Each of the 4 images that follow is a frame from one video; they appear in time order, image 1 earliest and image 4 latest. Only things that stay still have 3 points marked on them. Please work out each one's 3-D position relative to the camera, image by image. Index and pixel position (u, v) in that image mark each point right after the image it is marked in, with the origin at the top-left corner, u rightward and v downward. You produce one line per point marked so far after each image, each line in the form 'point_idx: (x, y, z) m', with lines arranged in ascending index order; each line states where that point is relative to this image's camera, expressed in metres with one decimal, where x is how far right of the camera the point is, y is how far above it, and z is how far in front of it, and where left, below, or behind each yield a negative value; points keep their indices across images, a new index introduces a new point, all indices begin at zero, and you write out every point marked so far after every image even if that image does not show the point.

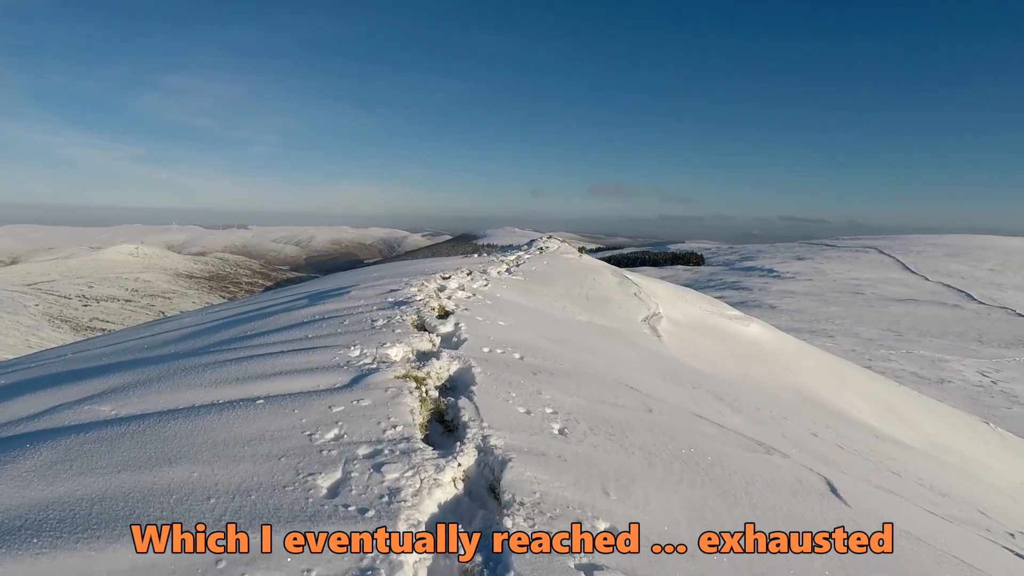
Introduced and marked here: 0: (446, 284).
0: (-1.5, +0.1, +10.2) m
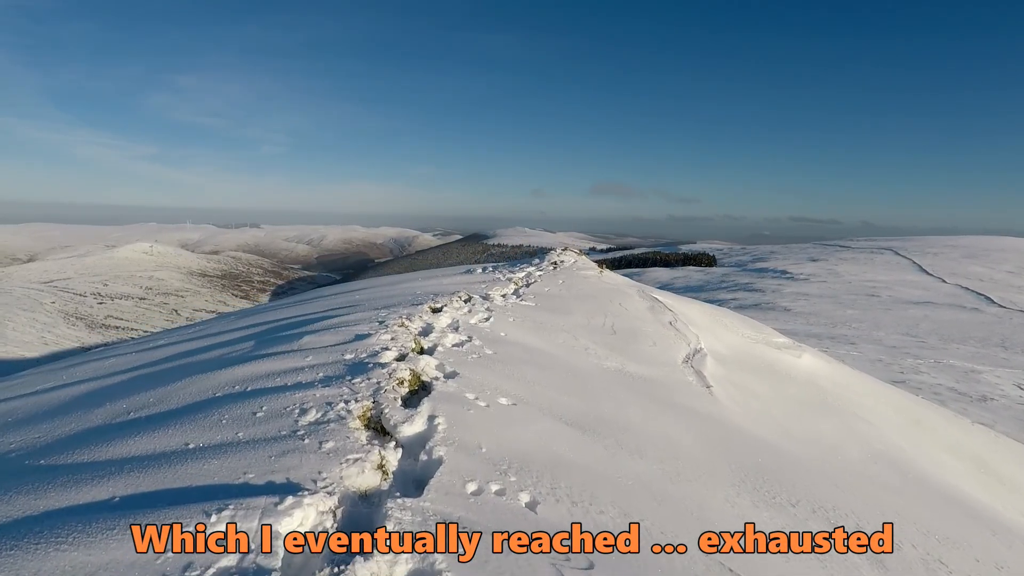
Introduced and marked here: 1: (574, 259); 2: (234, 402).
0: (-1.3, -0.6, +7.8) m
1: (+2.1, +1.0, +15.5) m
2: (-2.8, -1.1, +4.6) m
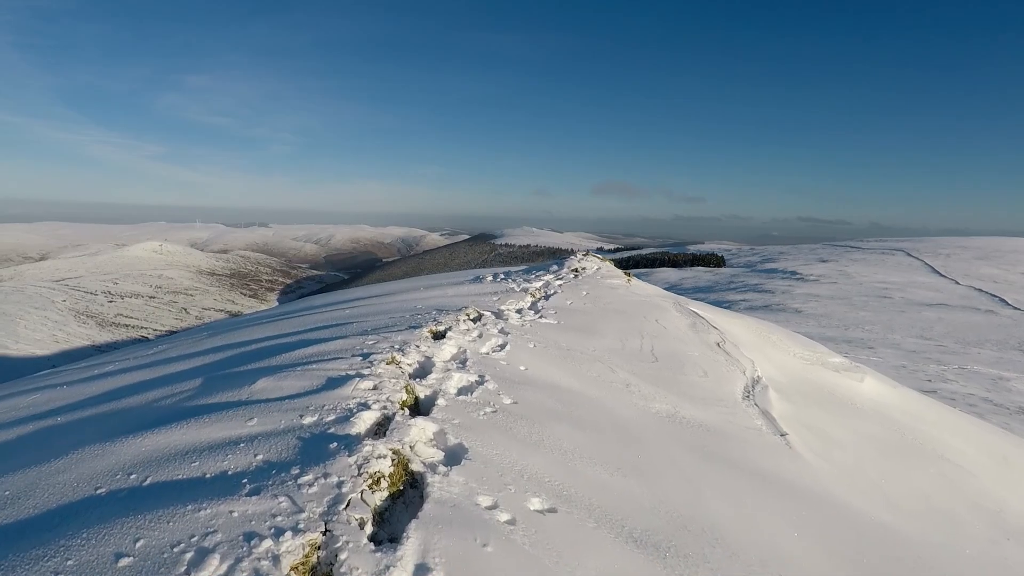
0: (-1.0, -0.9, +6.1) m
1: (+2.5, +0.7, +13.7) m
2: (-2.5, -1.4, +2.9) m
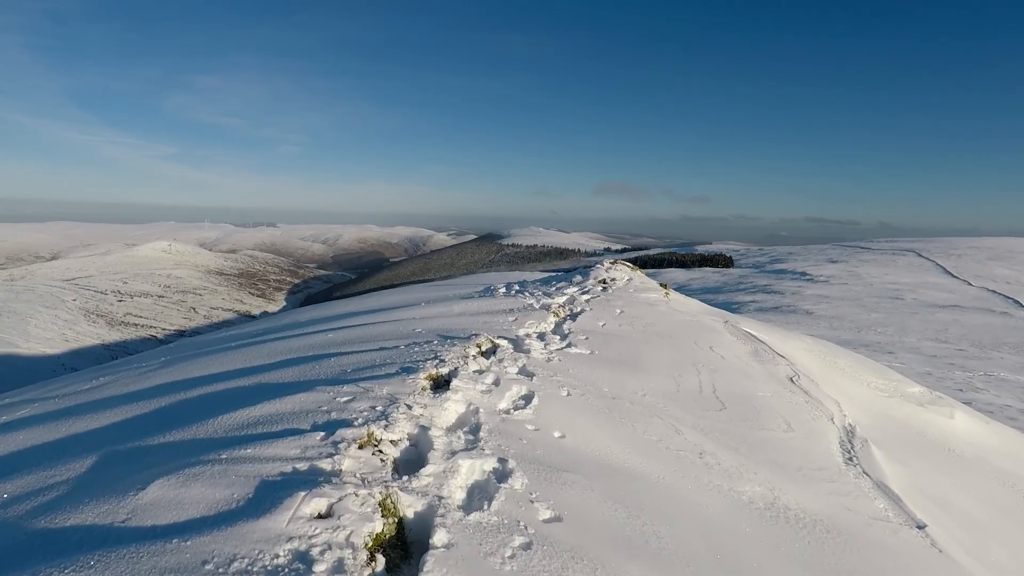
0: (-0.7, -1.2, +4.2) m
1: (+2.9, +0.3, +11.8) m
2: (-2.2, -1.7, +1.0) m
